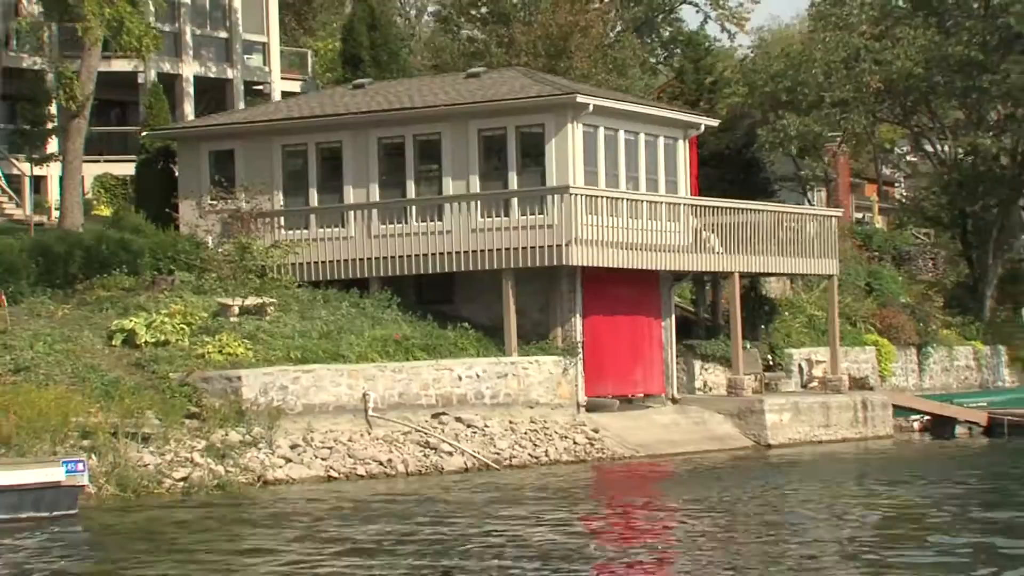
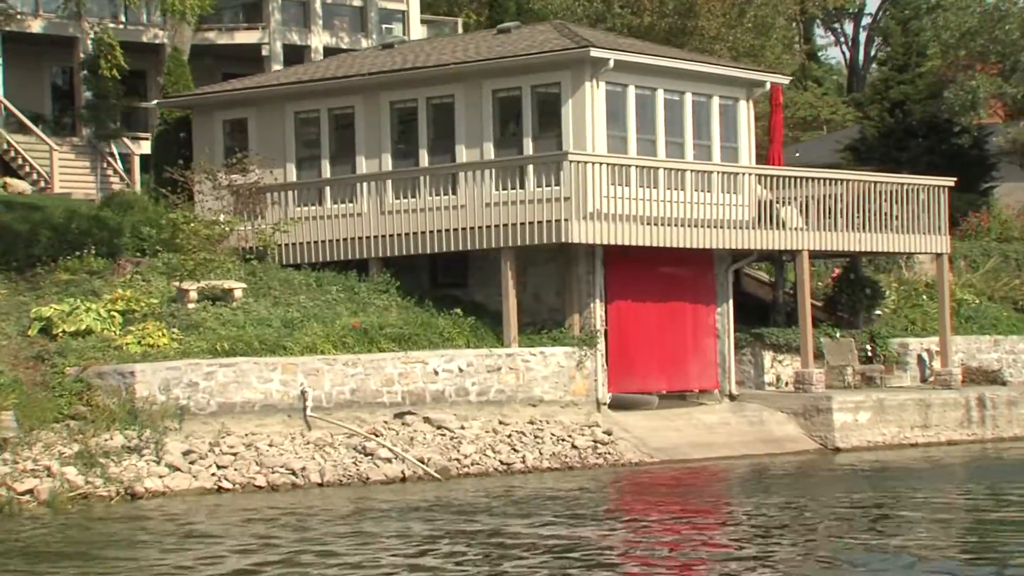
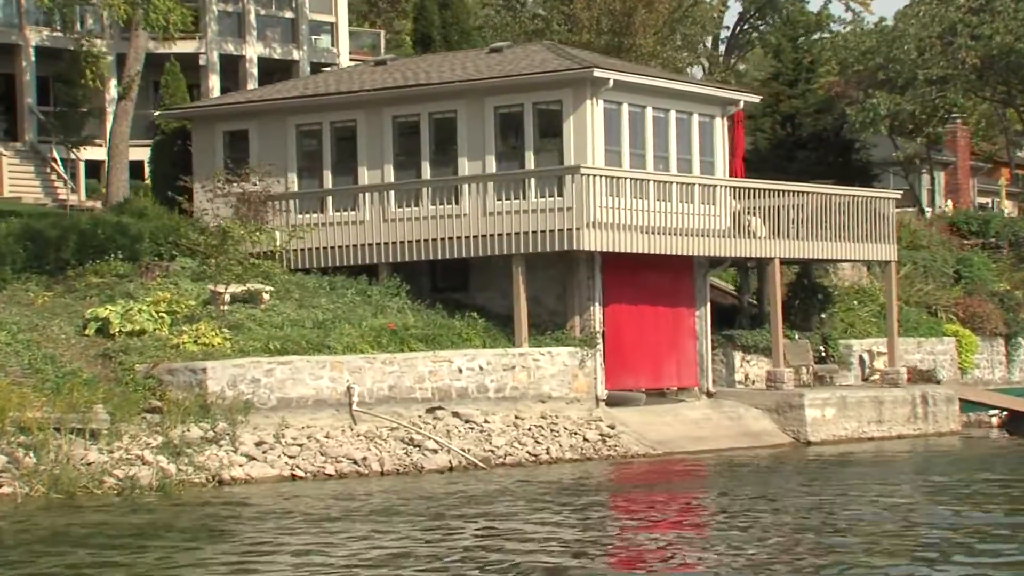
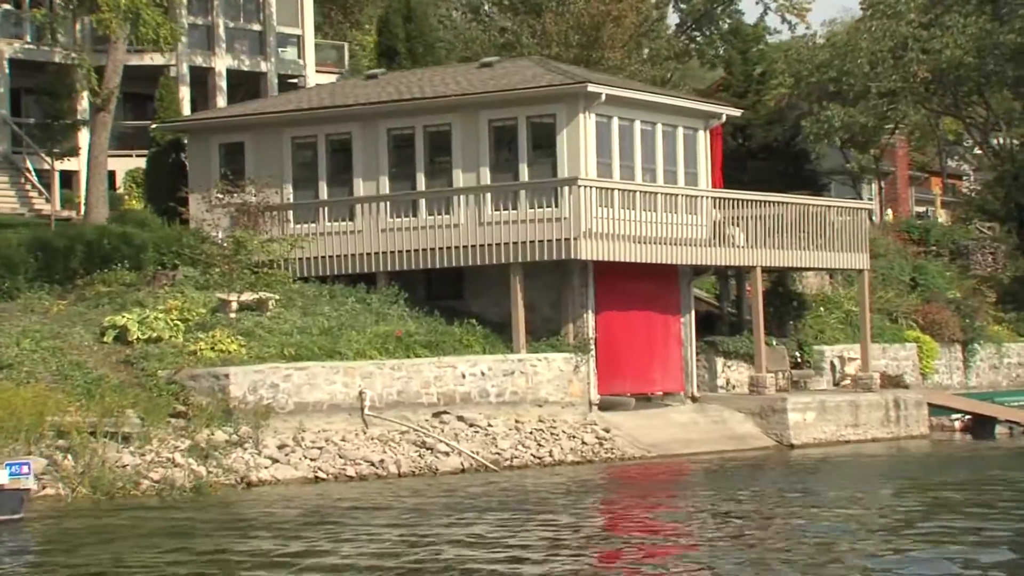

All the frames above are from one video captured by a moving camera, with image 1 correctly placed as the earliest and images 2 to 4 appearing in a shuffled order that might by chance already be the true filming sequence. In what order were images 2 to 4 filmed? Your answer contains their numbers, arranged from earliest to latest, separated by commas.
4, 3, 2
